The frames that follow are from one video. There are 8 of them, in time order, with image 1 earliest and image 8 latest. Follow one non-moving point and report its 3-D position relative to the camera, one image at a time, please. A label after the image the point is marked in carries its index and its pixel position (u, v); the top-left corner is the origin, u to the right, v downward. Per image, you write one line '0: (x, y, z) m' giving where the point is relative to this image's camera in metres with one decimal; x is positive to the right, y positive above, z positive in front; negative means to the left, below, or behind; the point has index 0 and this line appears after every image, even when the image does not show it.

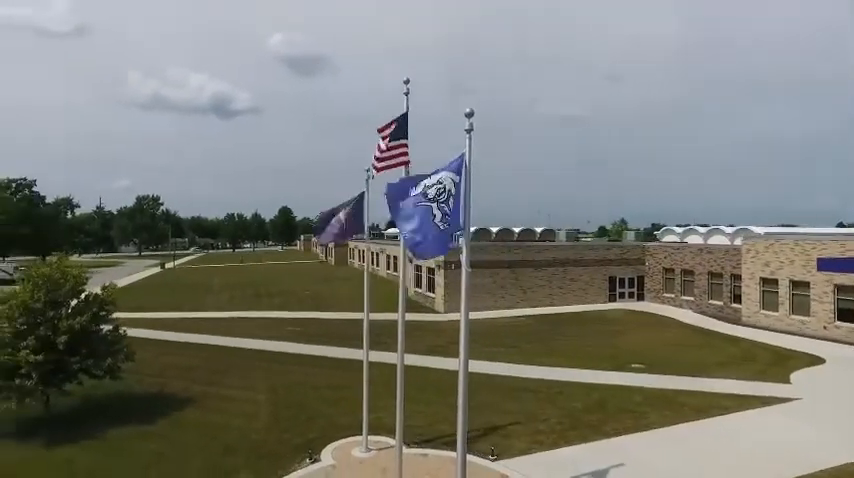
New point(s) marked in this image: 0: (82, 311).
0: (-10.0, -2.1, +15.3) m
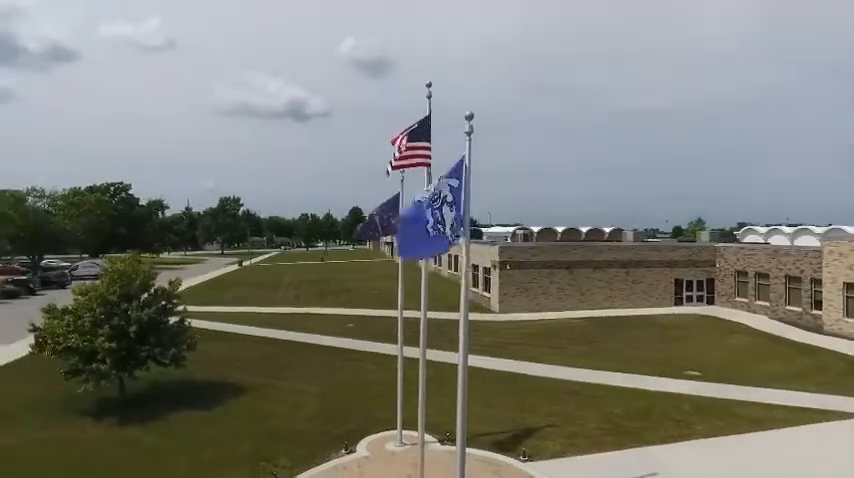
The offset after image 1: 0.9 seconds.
0: (-8.8, -2.1, +16.8) m
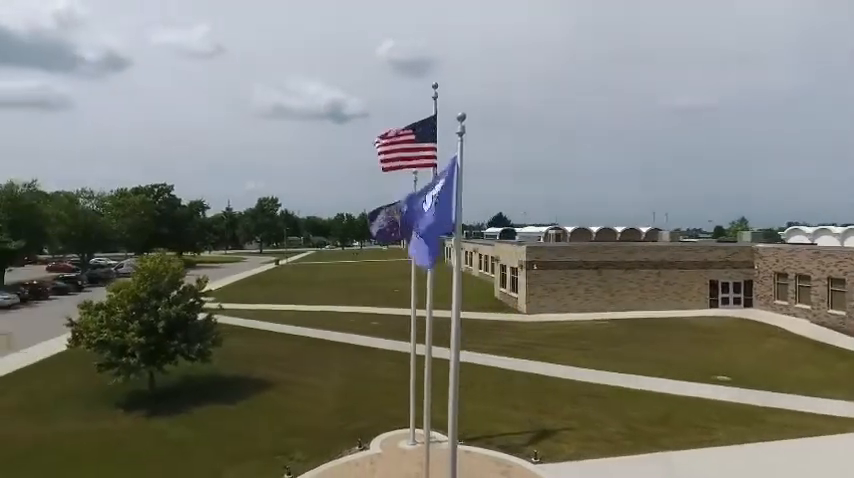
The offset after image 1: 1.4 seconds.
0: (-8.3, -2.0, +17.5) m
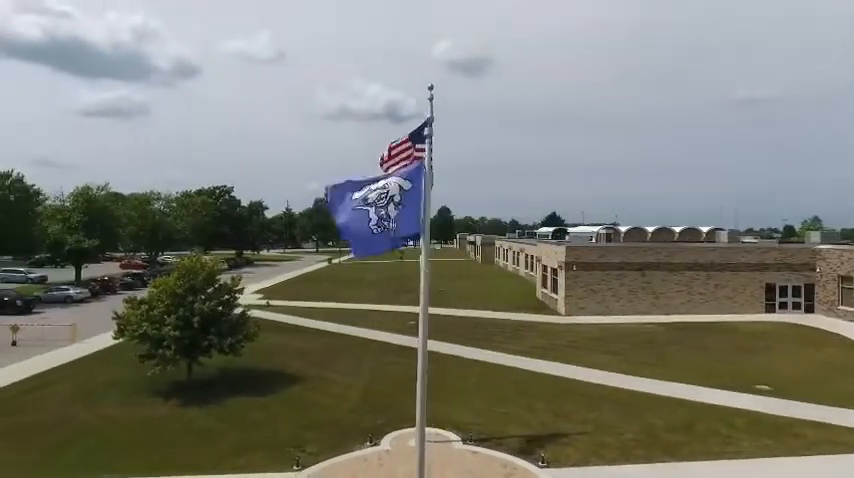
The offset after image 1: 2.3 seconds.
0: (-7.5, -2.0, +18.4) m
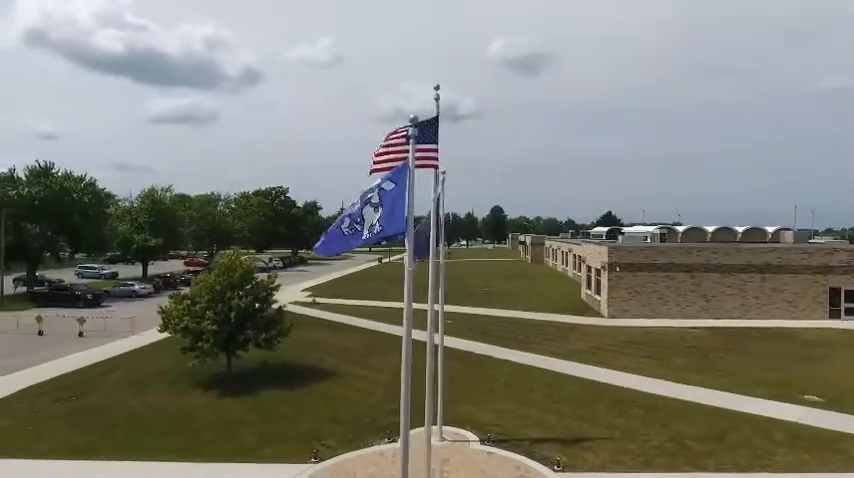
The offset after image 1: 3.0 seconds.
0: (-6.5, -2.0, +19.2) m
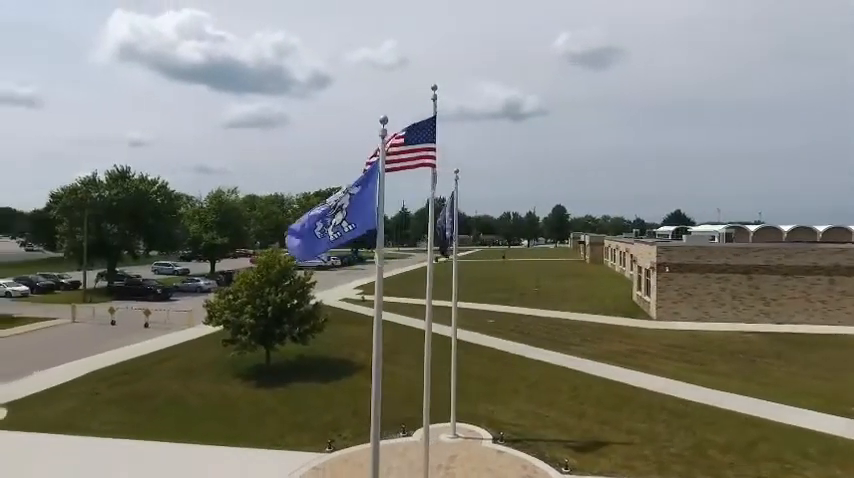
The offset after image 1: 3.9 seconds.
0: (-5.4, -1.9, +20.1) m
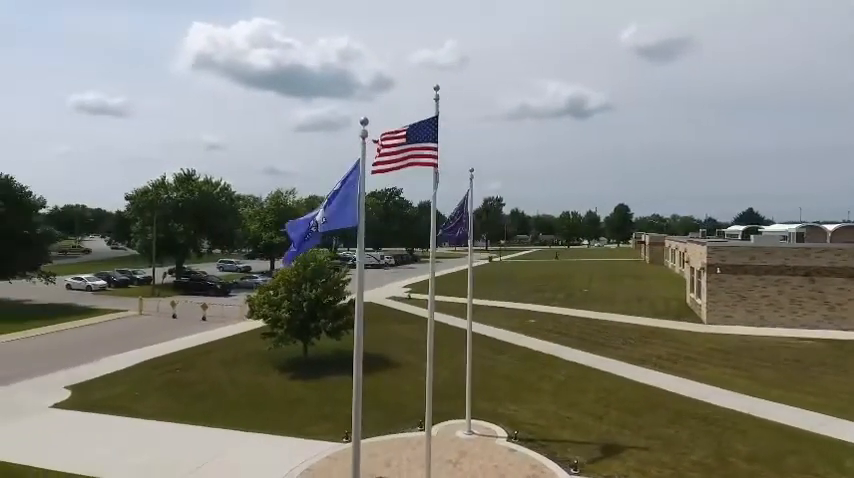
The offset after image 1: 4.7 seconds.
0: (-4.2, -1.8, +20.9) m
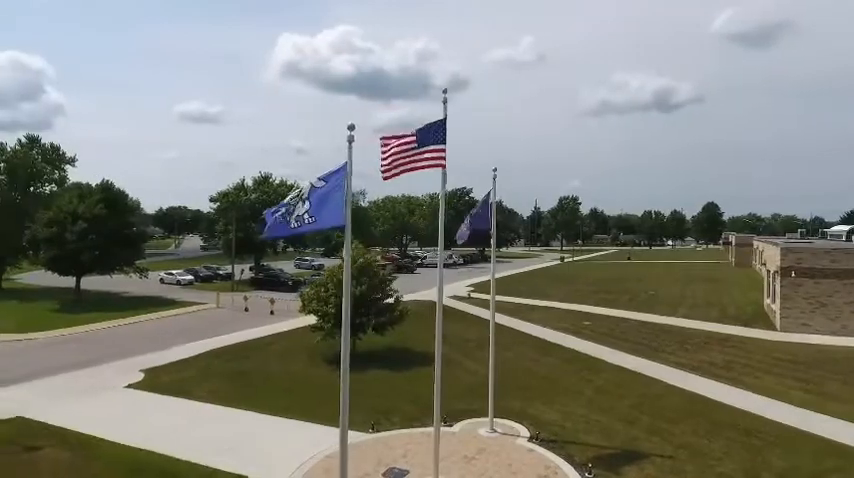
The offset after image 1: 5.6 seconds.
0: (-2.5, -1.8, +21.7) m
